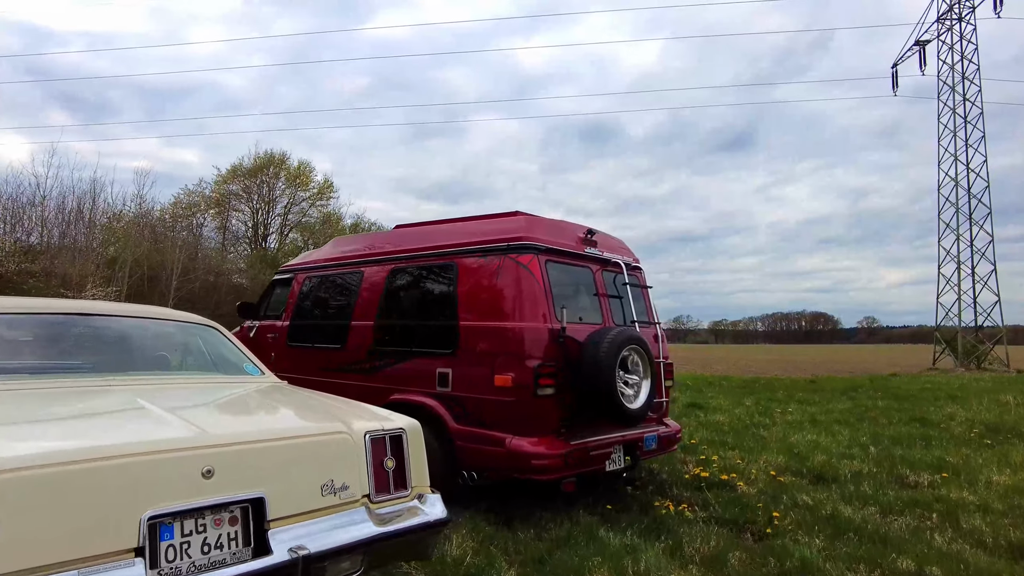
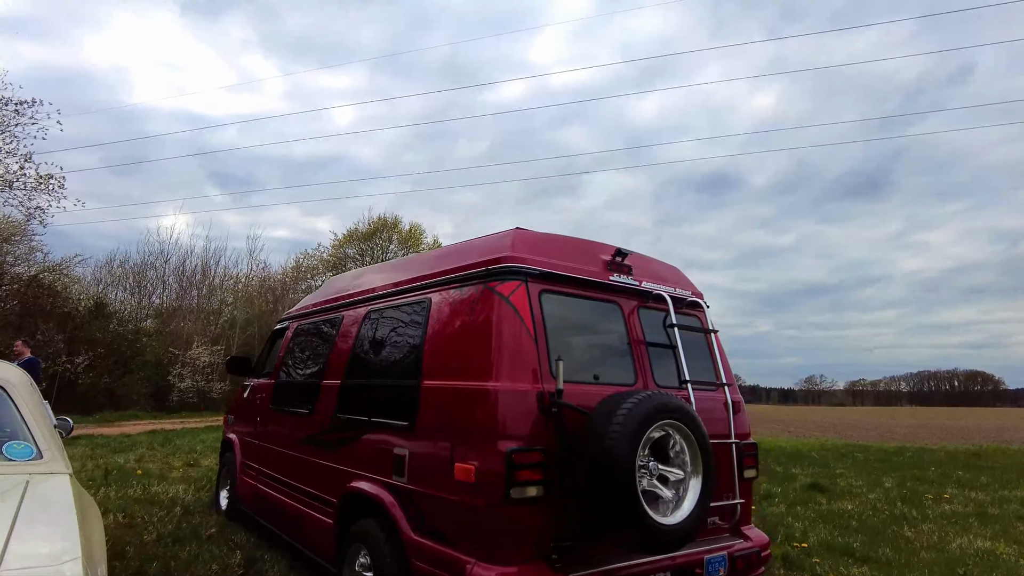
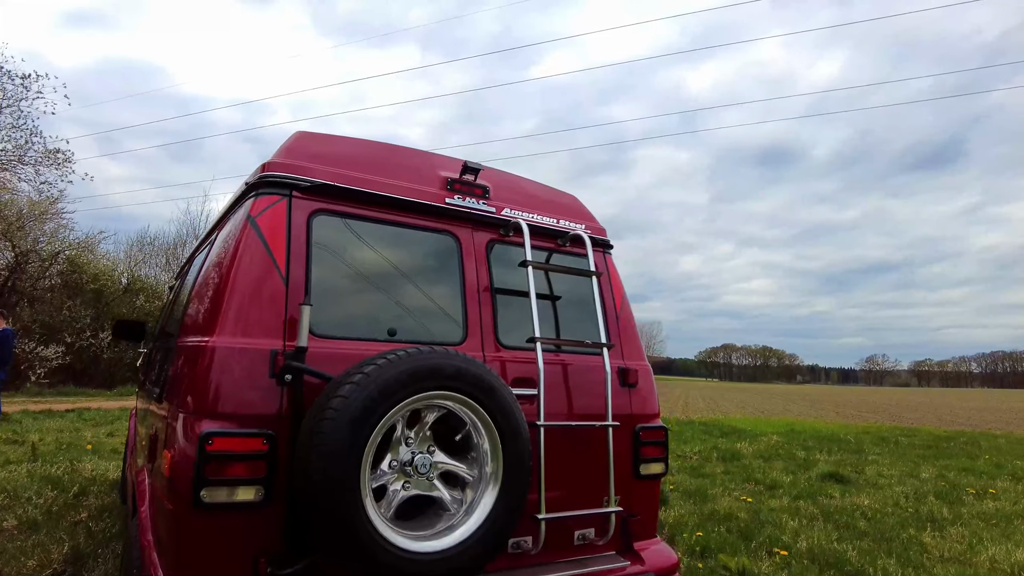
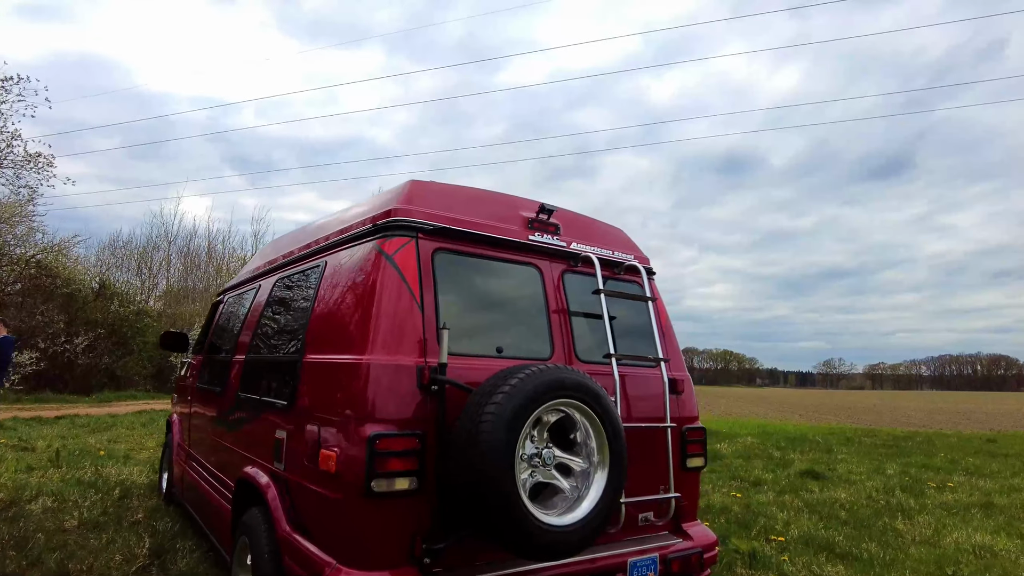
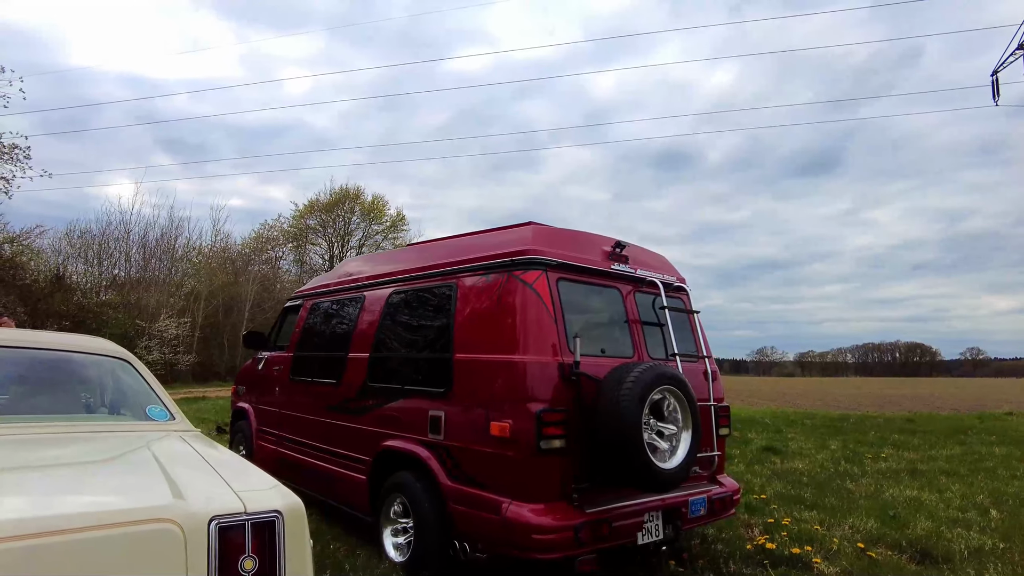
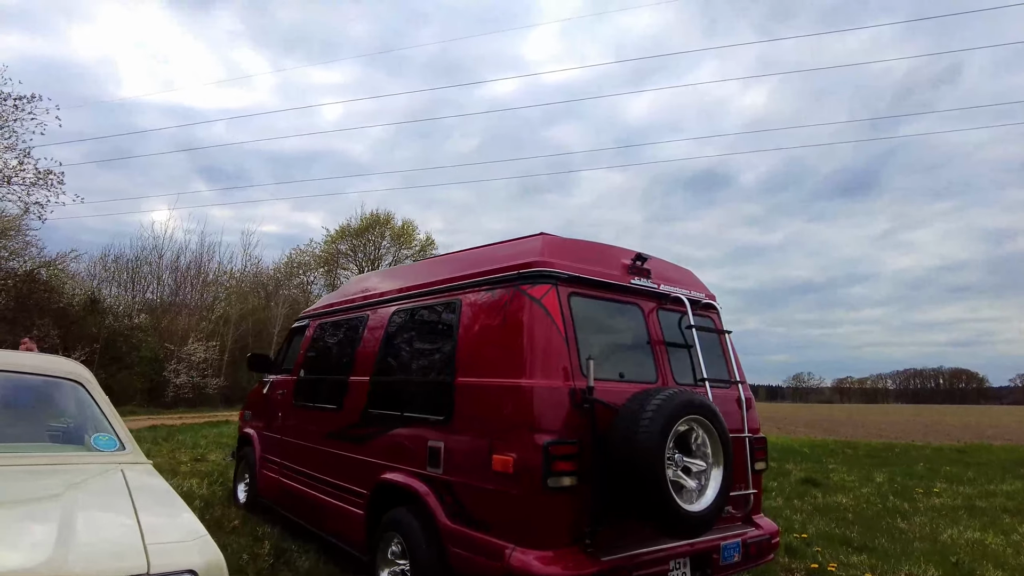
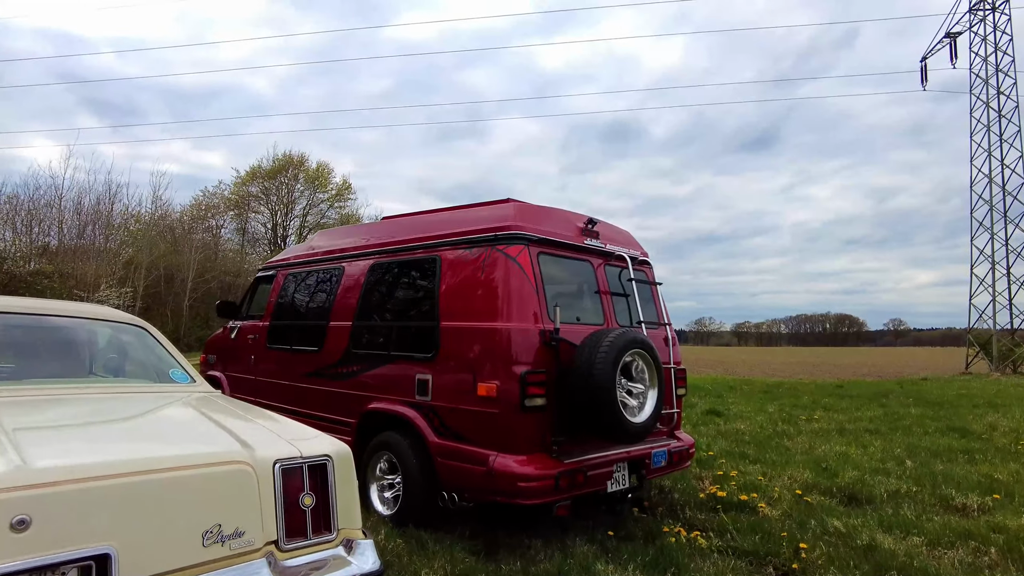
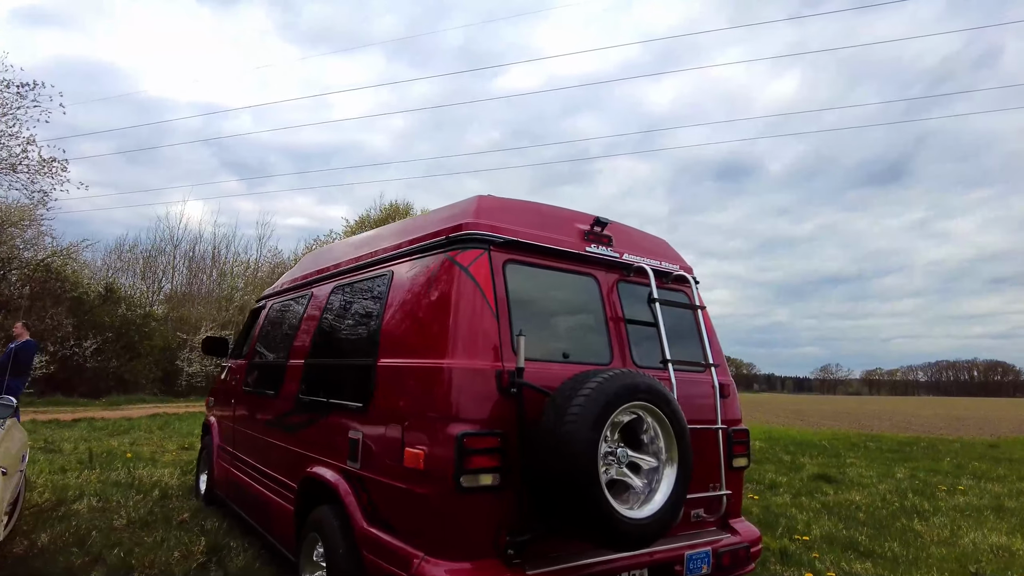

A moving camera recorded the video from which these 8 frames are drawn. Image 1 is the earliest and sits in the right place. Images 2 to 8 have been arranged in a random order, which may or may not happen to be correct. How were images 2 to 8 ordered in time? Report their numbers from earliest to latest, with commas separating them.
7, 5, 6, 2, 8, 4, 3
